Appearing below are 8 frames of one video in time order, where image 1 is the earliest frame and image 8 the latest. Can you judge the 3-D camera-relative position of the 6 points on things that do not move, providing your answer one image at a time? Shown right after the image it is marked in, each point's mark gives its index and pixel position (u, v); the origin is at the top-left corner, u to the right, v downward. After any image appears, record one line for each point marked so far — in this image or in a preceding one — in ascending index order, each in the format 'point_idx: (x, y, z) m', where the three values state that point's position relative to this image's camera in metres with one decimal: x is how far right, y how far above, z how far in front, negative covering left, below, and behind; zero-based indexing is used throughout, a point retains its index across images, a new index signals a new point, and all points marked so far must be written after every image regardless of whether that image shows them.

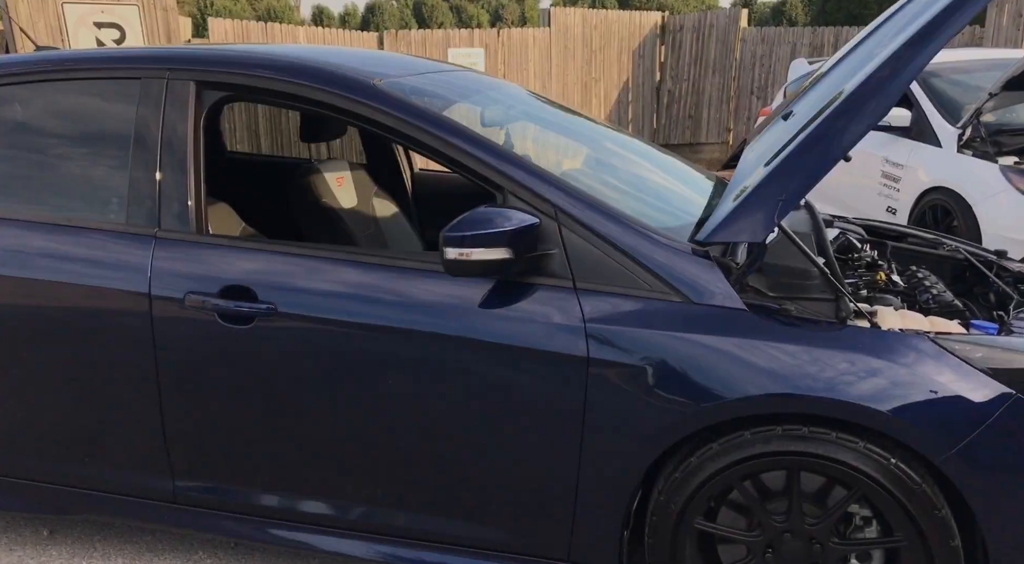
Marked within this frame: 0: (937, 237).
0: (+1.9, +0.2, +3.7) m
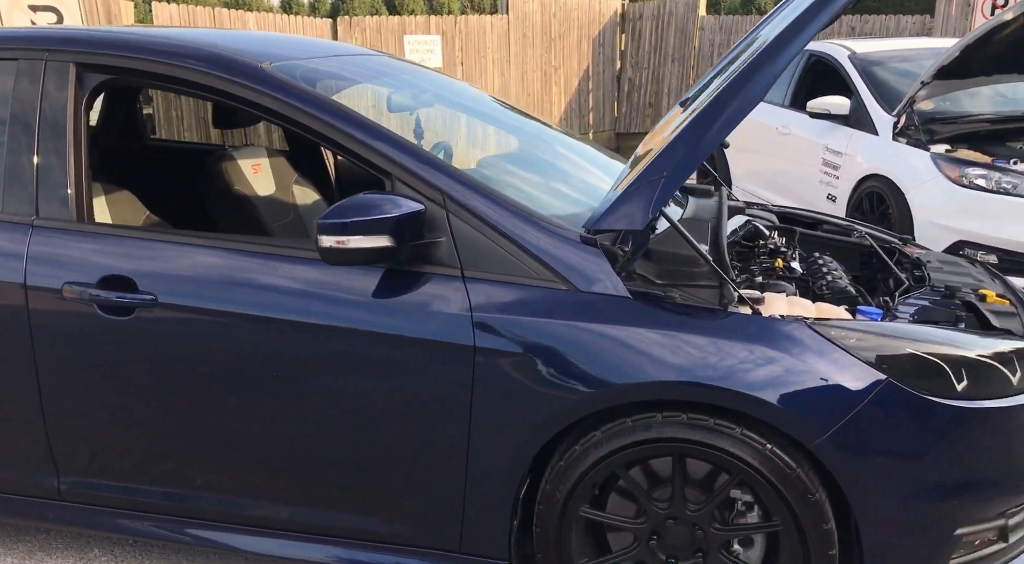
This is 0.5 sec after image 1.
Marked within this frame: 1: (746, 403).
0: (+1.5, +0.3, +3.7) m
1: (+0.6, -0.3, +2.1) m
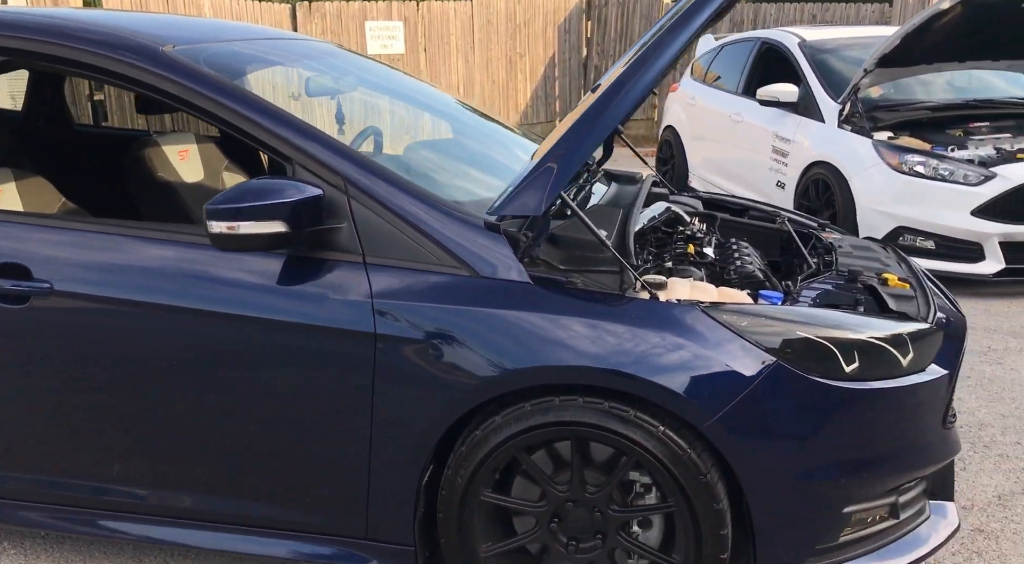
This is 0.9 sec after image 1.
0: (+1.2, +0.3, +3.8) m
1: (+0.3, -0.3, +2.1) m
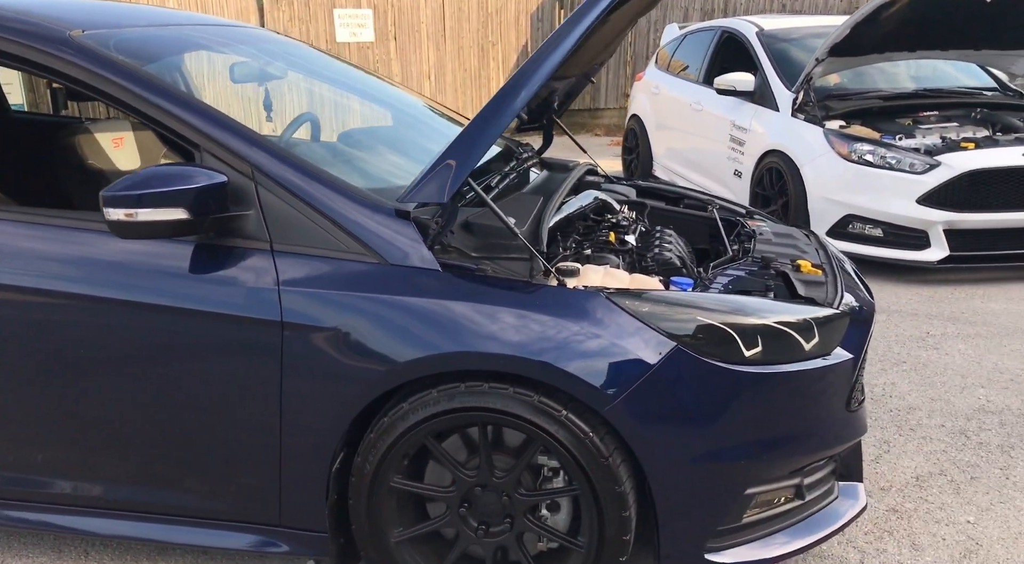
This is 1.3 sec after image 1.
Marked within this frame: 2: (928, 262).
0: (+0.9, +0.4, +3.8) m
1: (+0.1, -0.2, +2.1) m
2: (+3.0, +0.1, +6.1) m
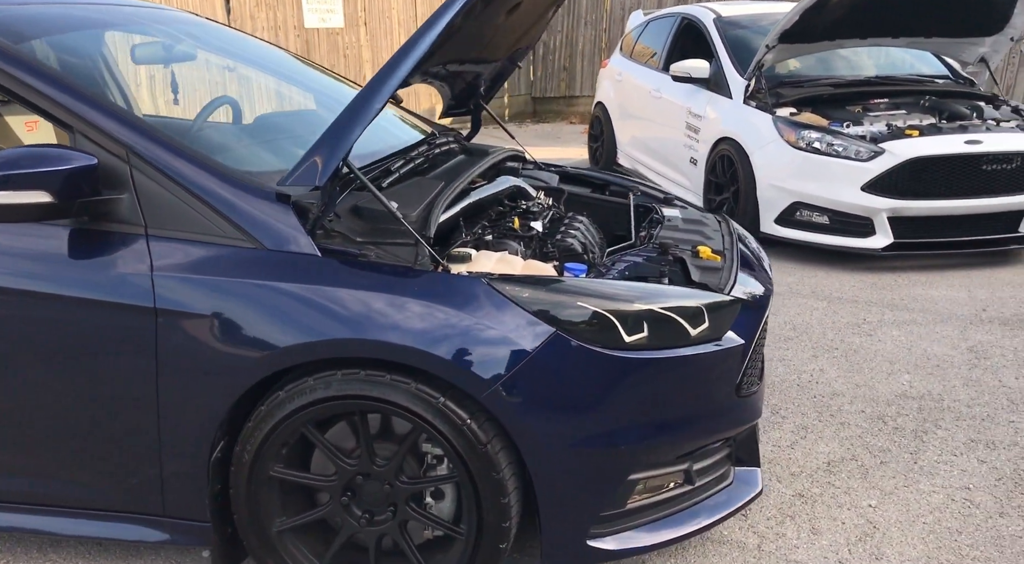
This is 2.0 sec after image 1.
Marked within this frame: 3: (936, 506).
0: (+0.5, +0.4, +3.8) m
1: (-0.2, -0.2, +2.1) m
2: (+2.6, +0.2, +6.2) m
3: (+1.5, -0.8, +2.9) m
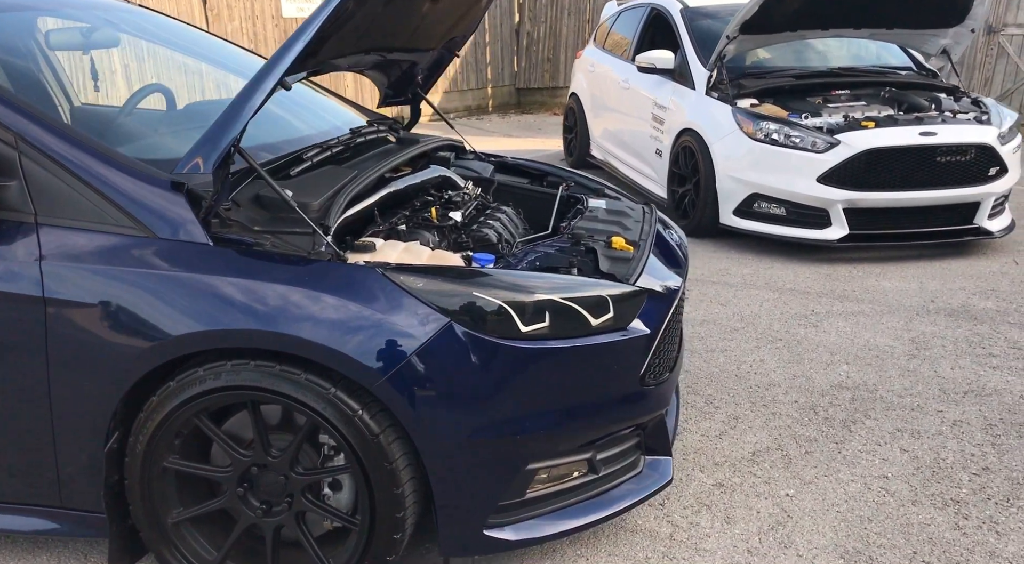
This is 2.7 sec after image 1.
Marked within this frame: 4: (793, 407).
0: (+0.3, +0.5, +3.8) m
1: (-0.5, -0.2, +2.1) m
2: (+2.3, +0.3, +6.2) m
3: (+1.2, -0.7, +2.9) m
4: (+1.2, -0.5, +3.7) m
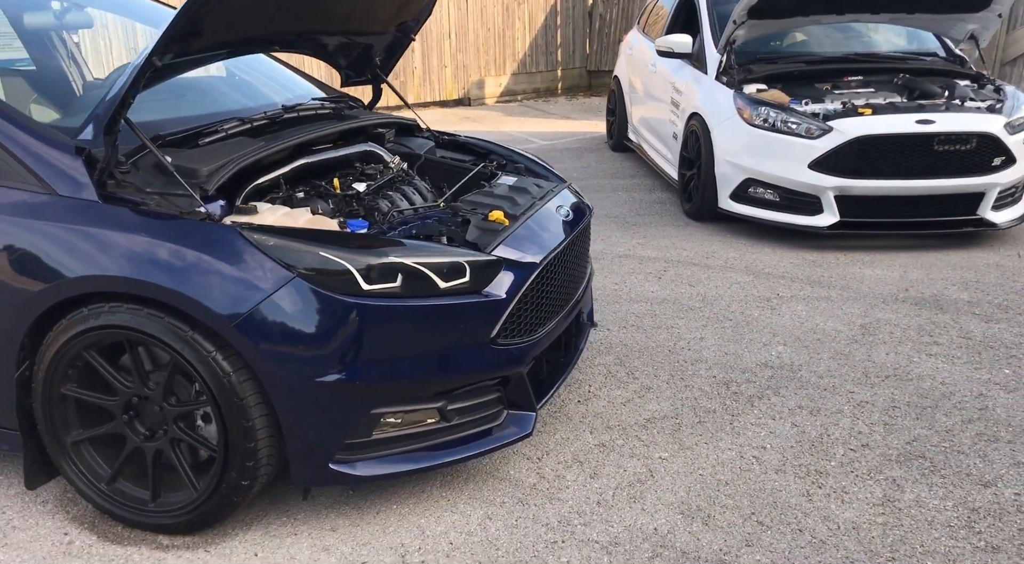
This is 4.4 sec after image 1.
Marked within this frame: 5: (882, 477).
0: (0.0, +0.6, +4.0) m
1: (-1.0, 0.0, +2.4) m
2: (+2.3, +0.4, +6.2) m
3: (+0.8, -0.7, +3.1) m
4: (+0.9, -0.5, +3.8) m
5: (+1.3, -0.7, +3.0) m
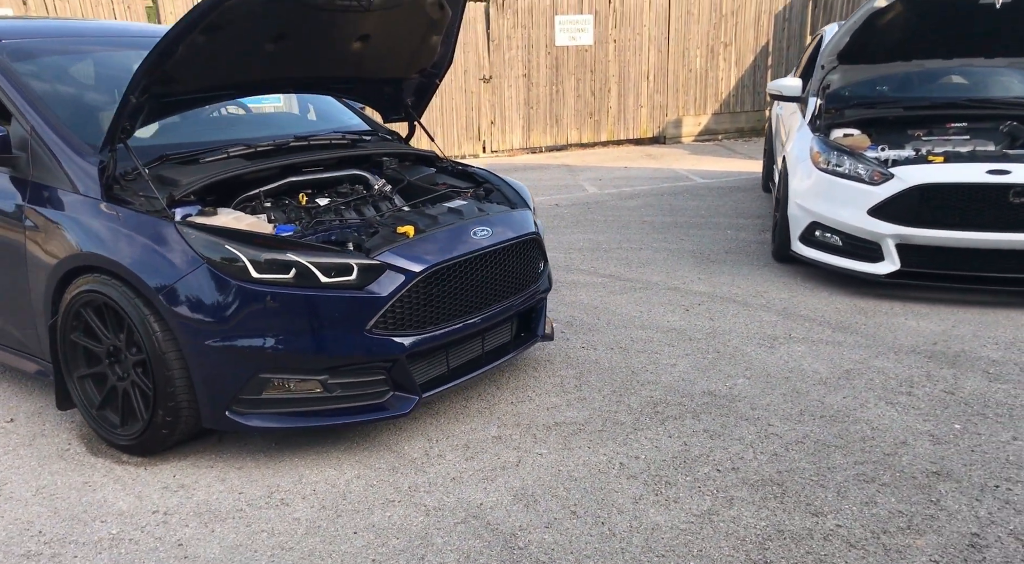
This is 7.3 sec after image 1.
0: (-0.1, +0.5, +4.6) m
1: (-1.5, 0.0, +3.3) m
2: (+2.7, +0.1, +6.0) m
3: (+0.3, -0.7, +3.4) m
4: (+0.6, -0.6, +4.1) m
5: (+0.8, -0.8, +3.2) m
